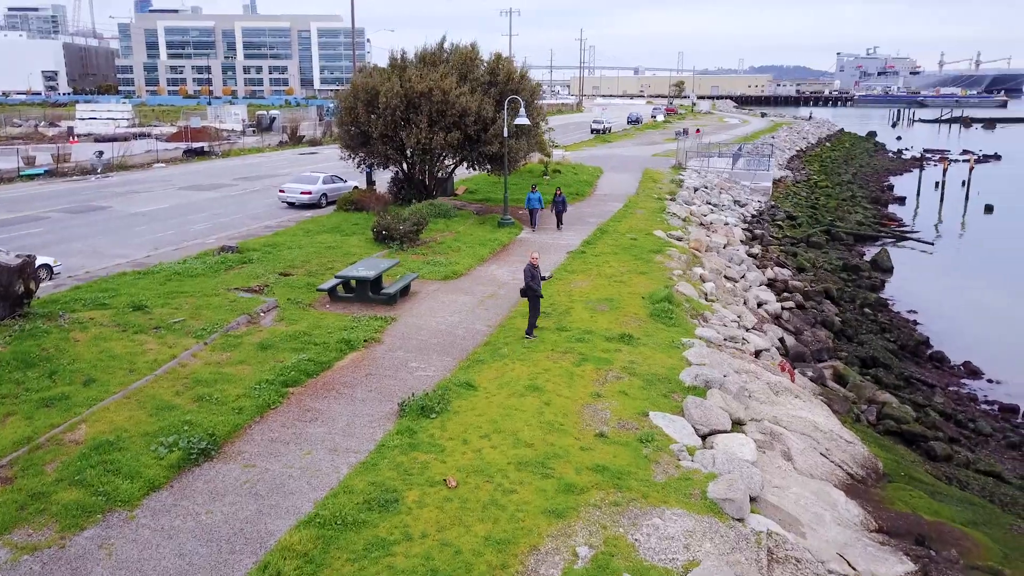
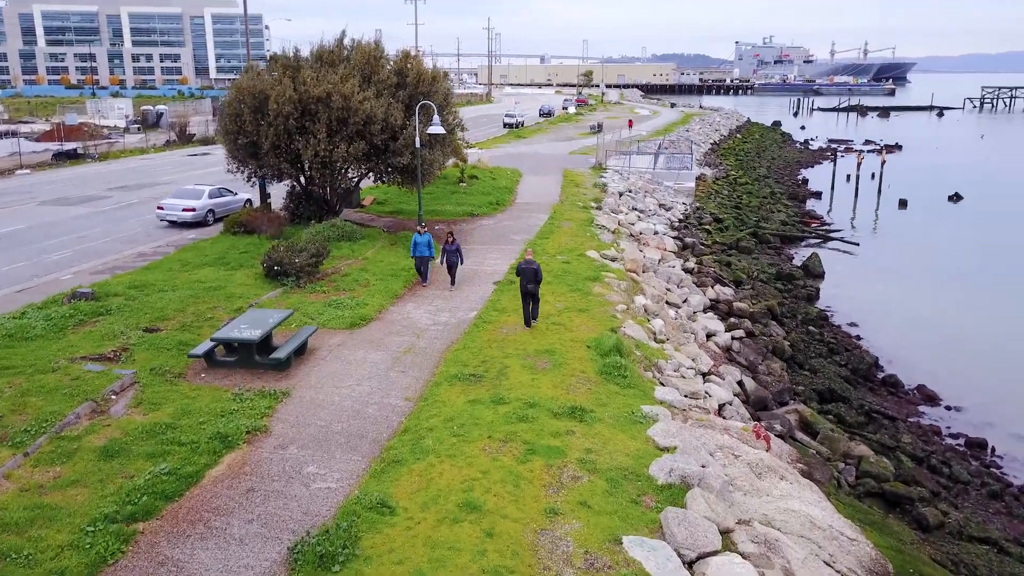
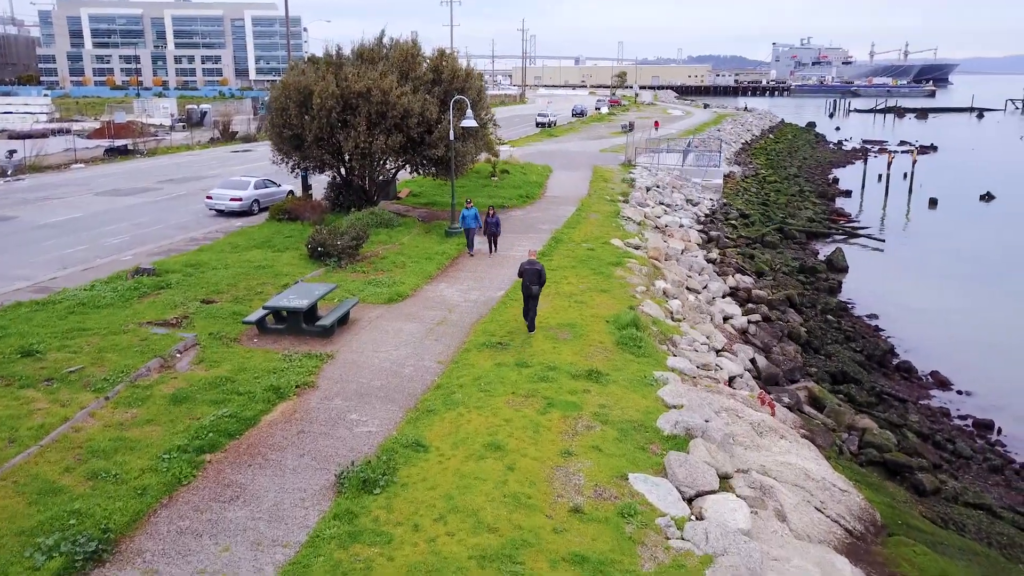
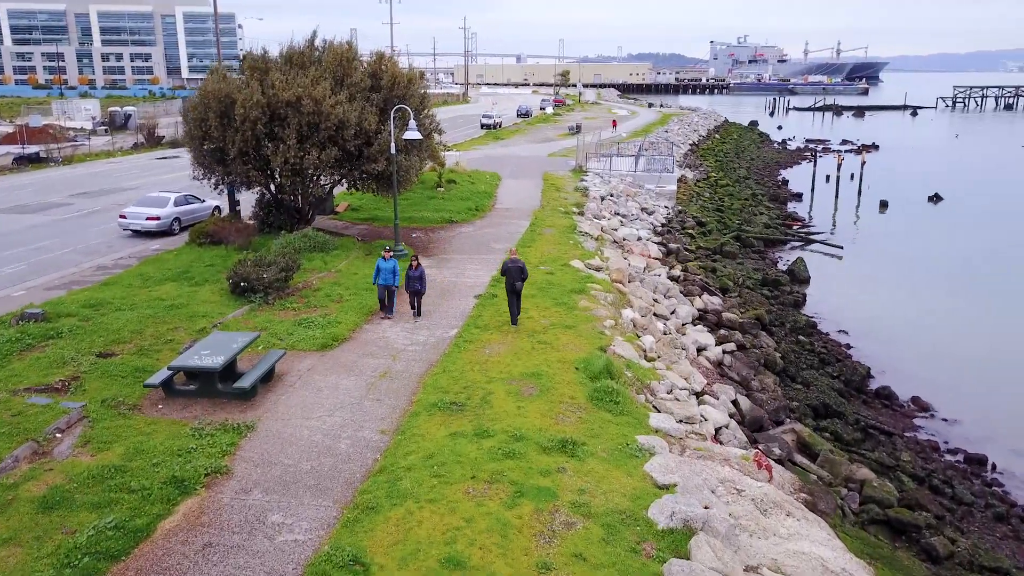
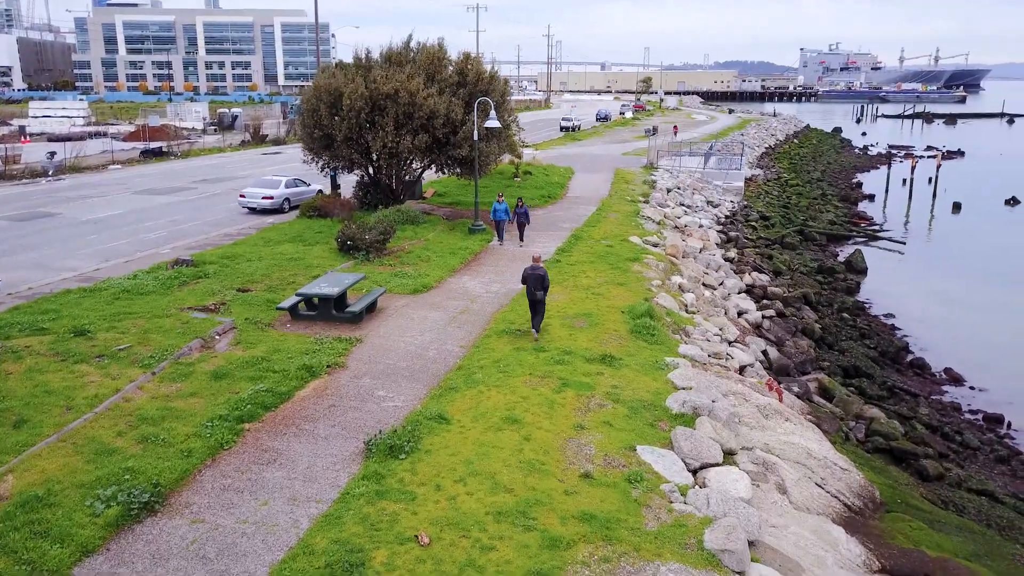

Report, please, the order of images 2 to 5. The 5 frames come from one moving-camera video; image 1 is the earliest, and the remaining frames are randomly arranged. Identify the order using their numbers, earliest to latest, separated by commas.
5, 3, 2, 4
